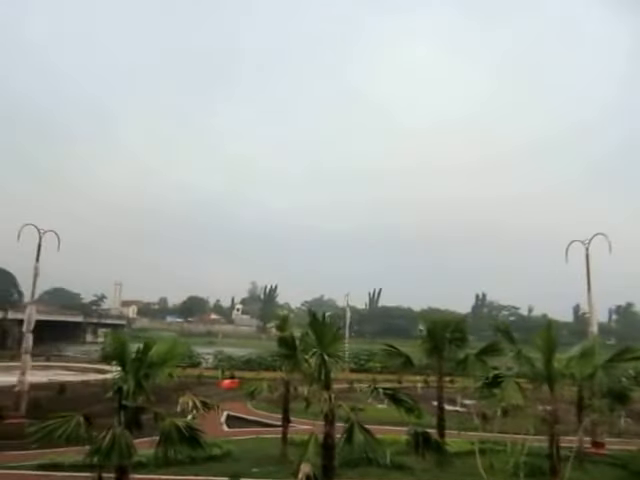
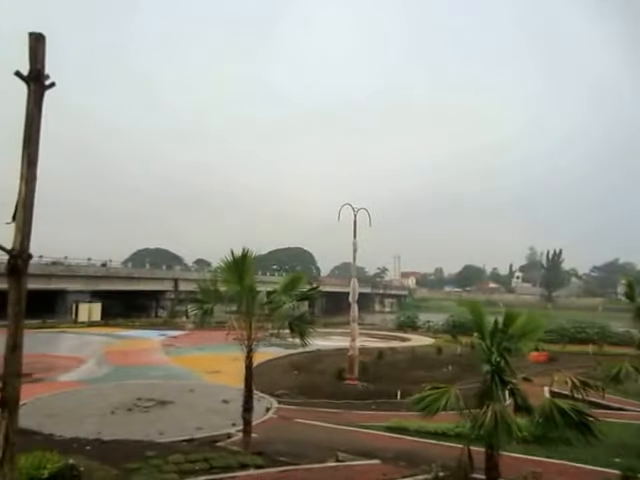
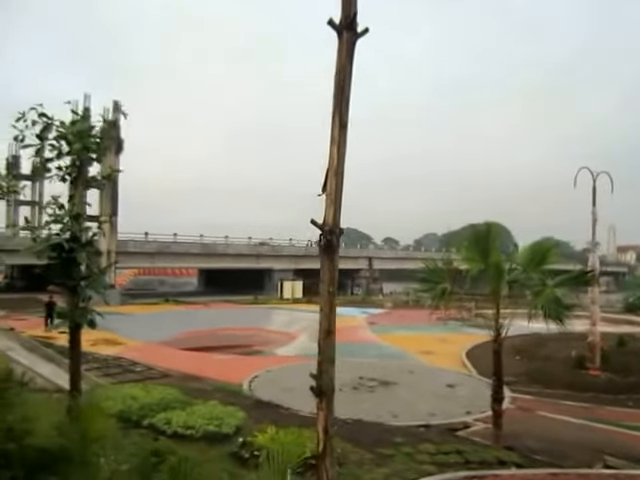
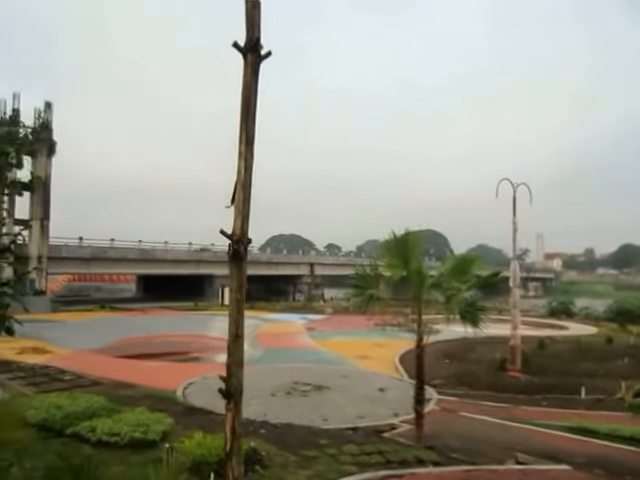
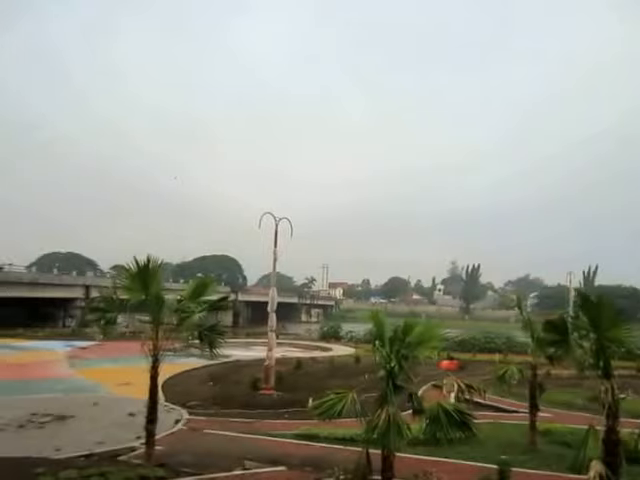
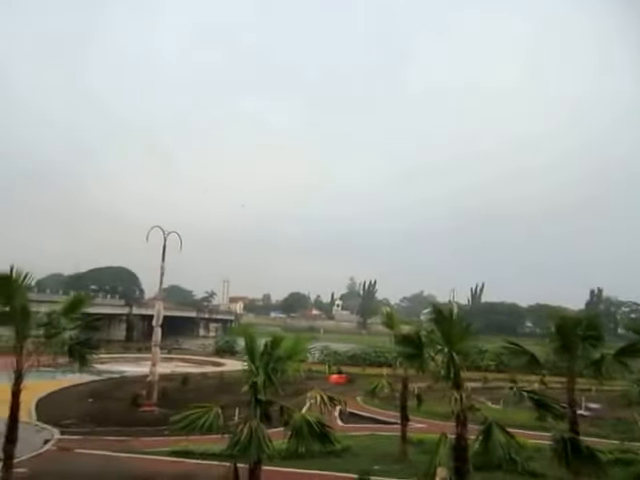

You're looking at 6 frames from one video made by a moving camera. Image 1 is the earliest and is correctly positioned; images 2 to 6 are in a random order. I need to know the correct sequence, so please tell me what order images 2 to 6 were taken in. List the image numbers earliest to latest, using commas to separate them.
6, 5, 2, 4, 3
